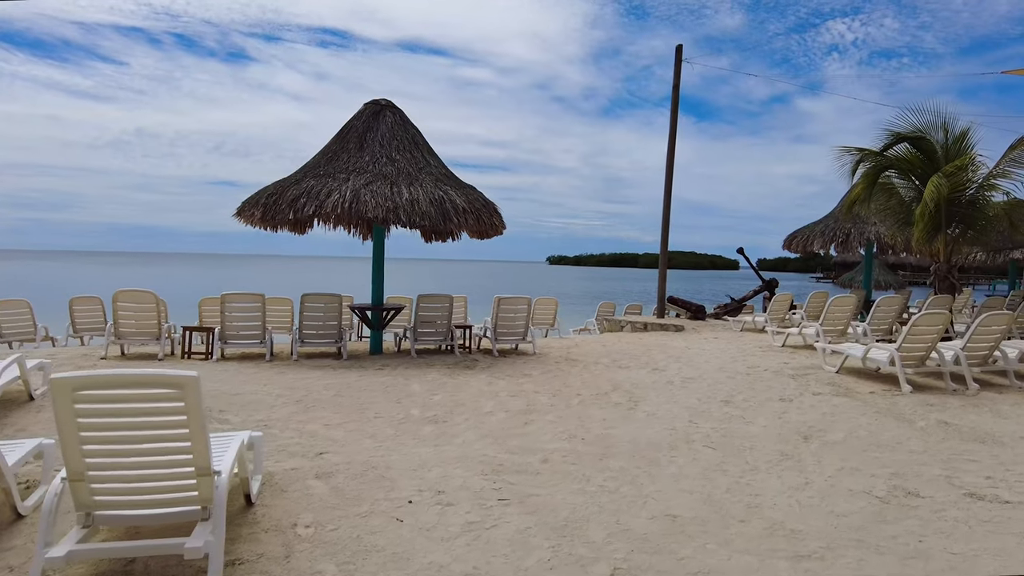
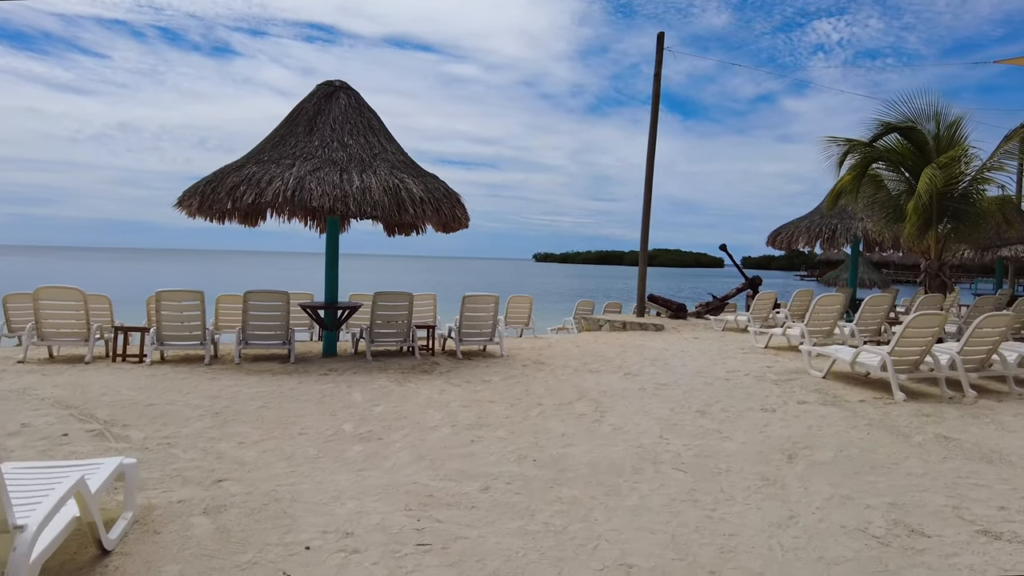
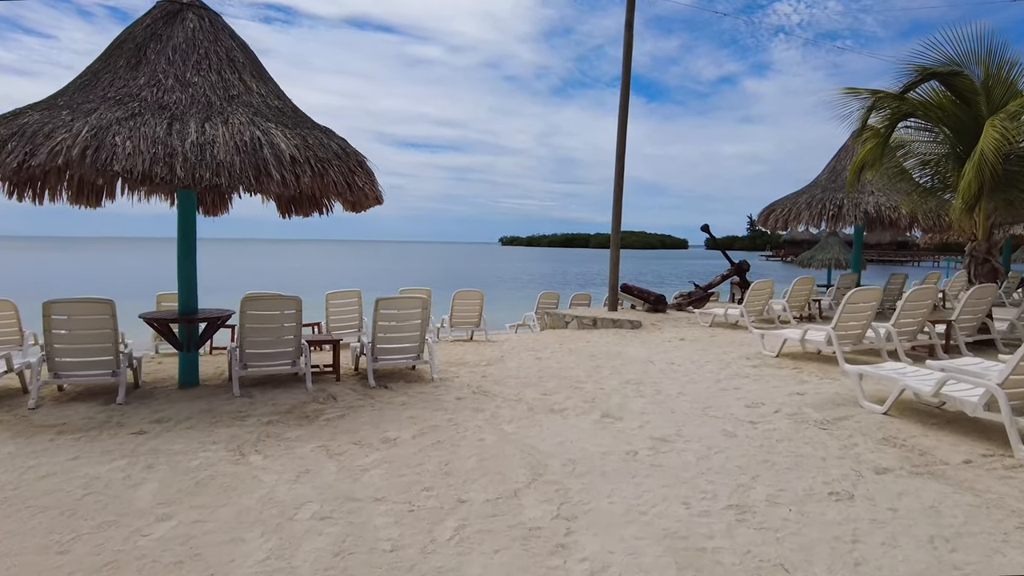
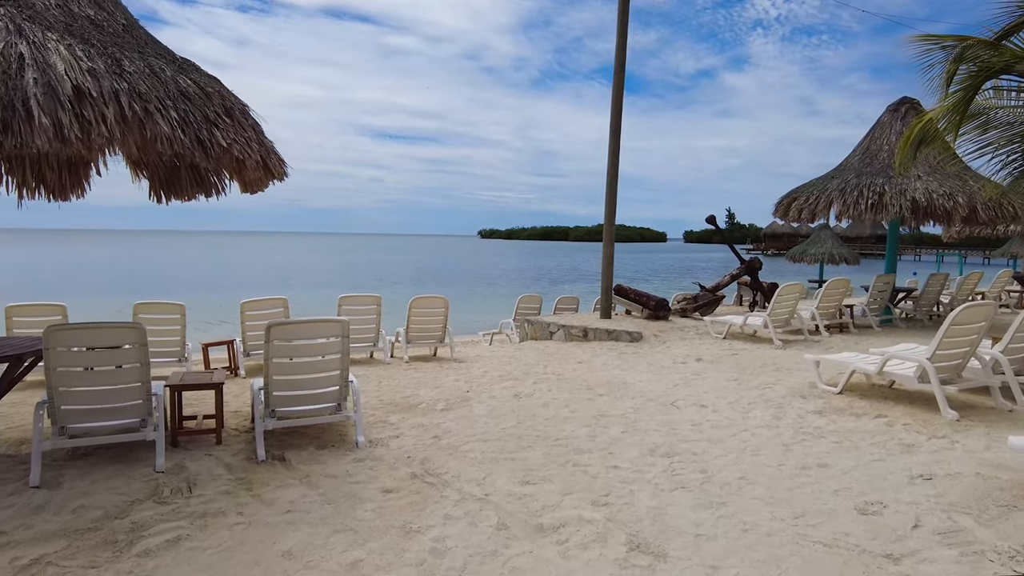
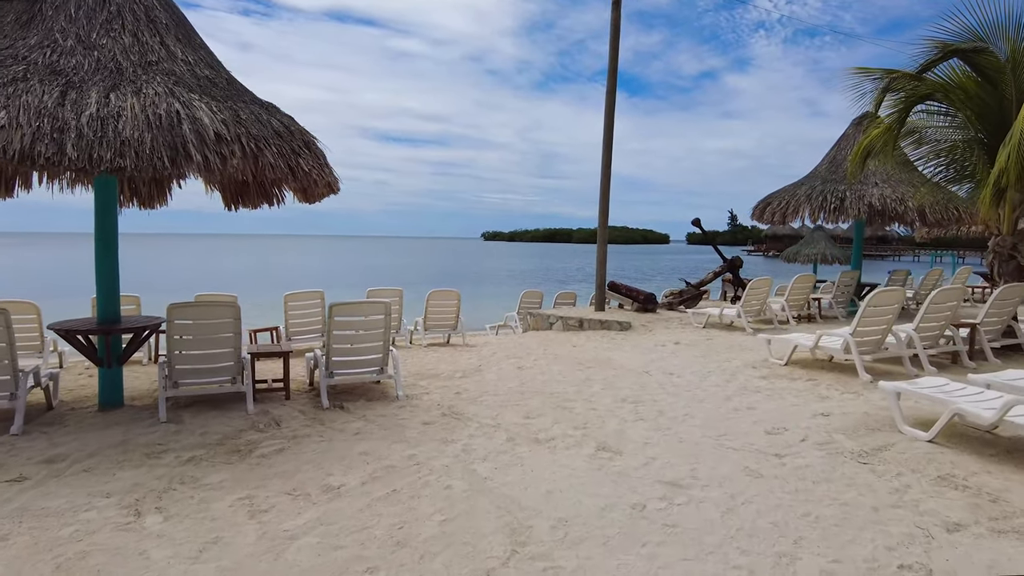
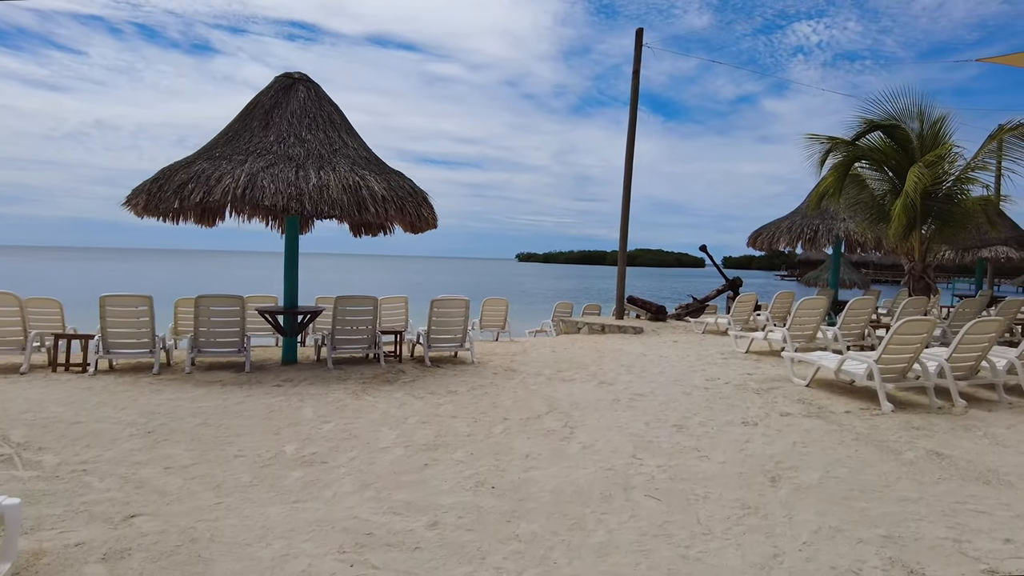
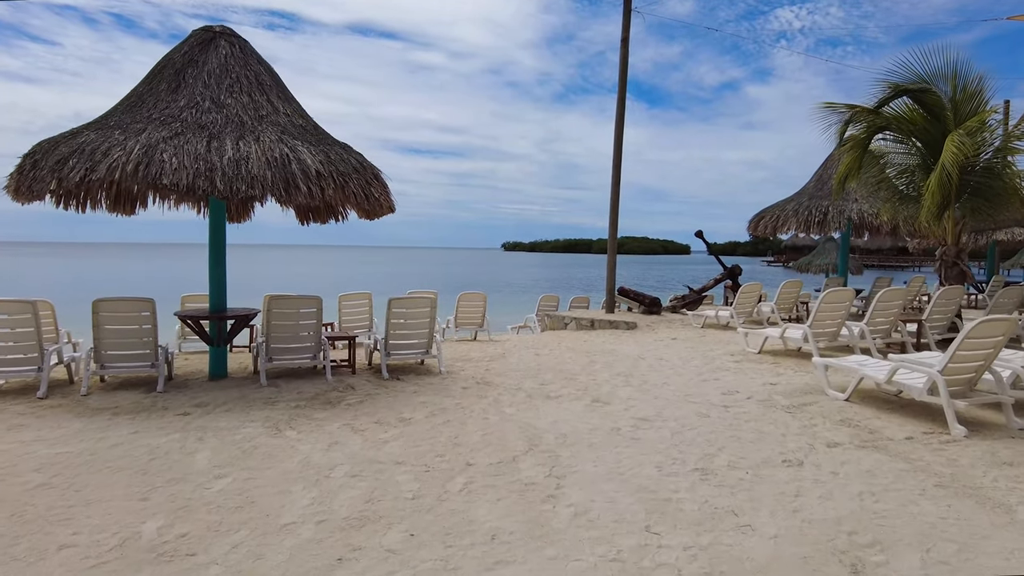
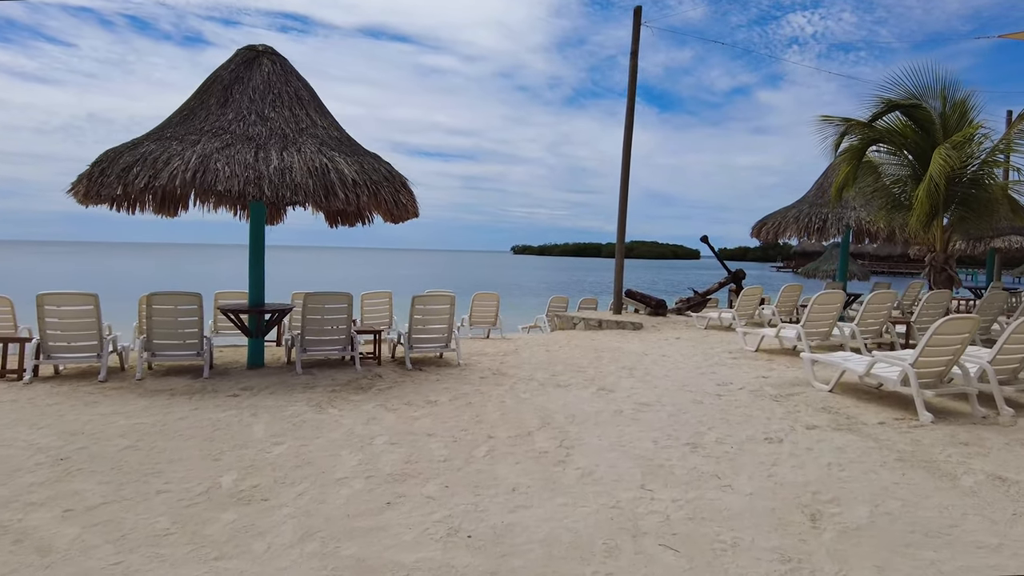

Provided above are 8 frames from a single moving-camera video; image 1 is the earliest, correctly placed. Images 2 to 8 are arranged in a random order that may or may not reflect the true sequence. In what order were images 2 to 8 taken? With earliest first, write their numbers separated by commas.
2, 6, 8, 7, 3, 5, 4
